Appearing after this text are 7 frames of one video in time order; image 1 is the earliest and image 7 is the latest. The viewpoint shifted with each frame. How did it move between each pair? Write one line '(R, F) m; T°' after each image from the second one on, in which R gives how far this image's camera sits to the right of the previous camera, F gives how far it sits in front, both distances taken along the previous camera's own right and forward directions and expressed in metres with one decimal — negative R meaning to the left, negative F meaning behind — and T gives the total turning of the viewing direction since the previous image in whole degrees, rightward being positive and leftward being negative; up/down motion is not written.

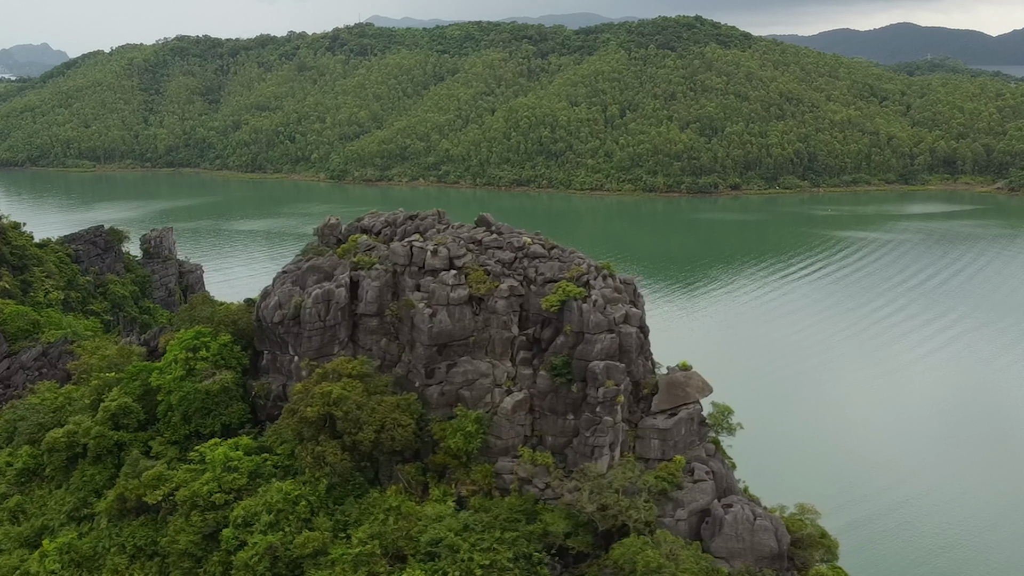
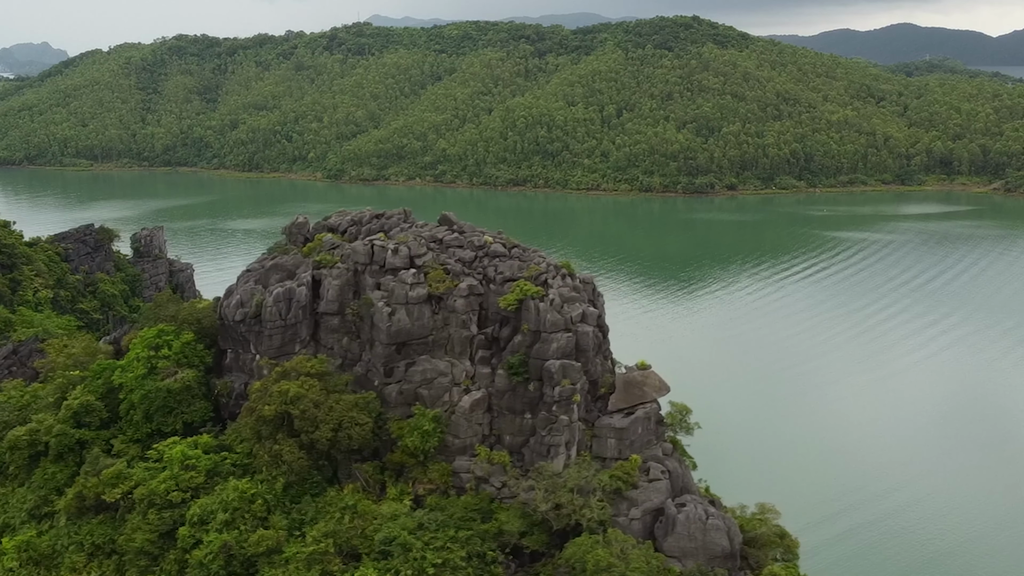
(+0.5, 0.0) m; 0°
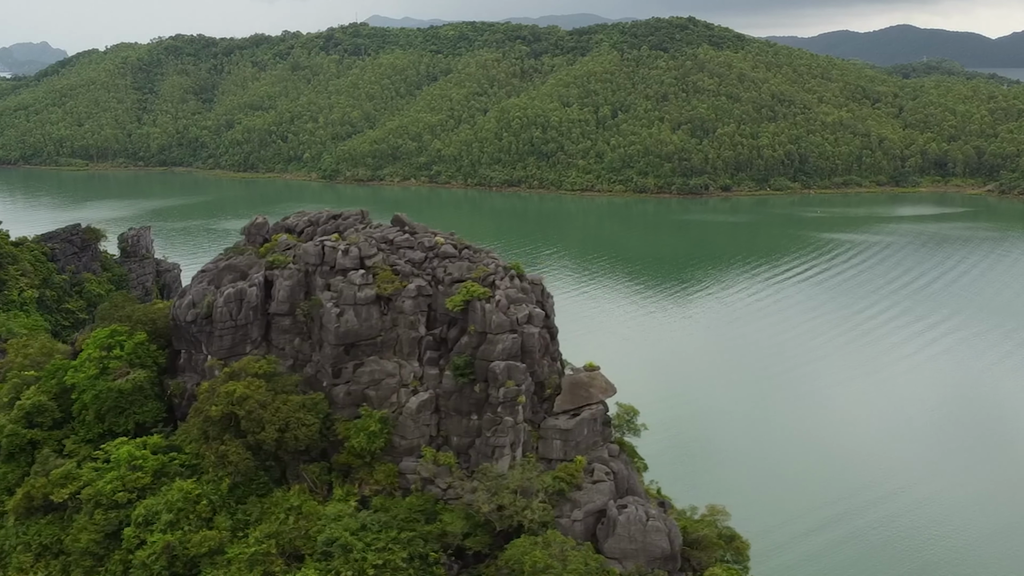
(+0.6, 0.0) m; 0°
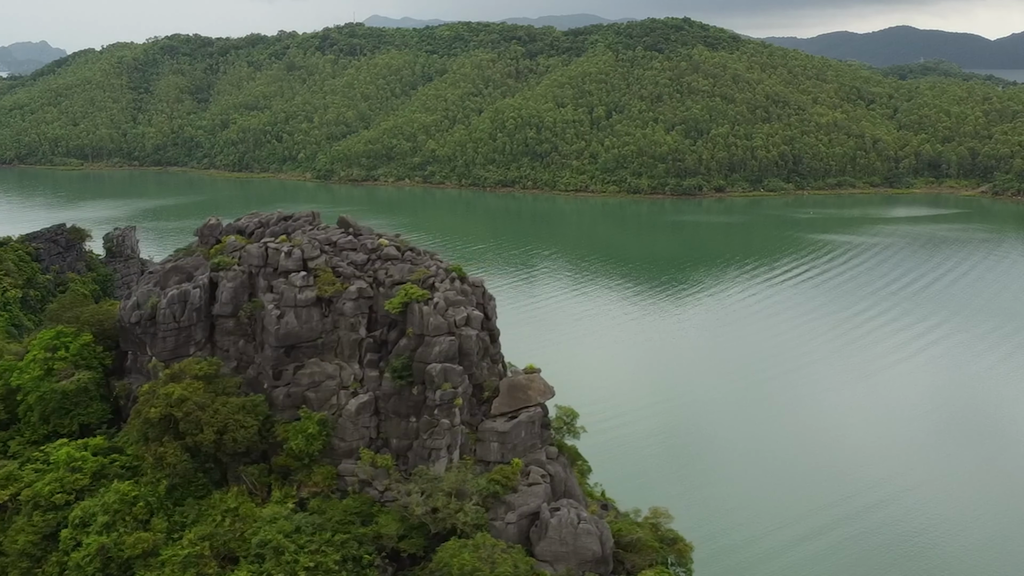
(+0.7, 0.0) m; 0°
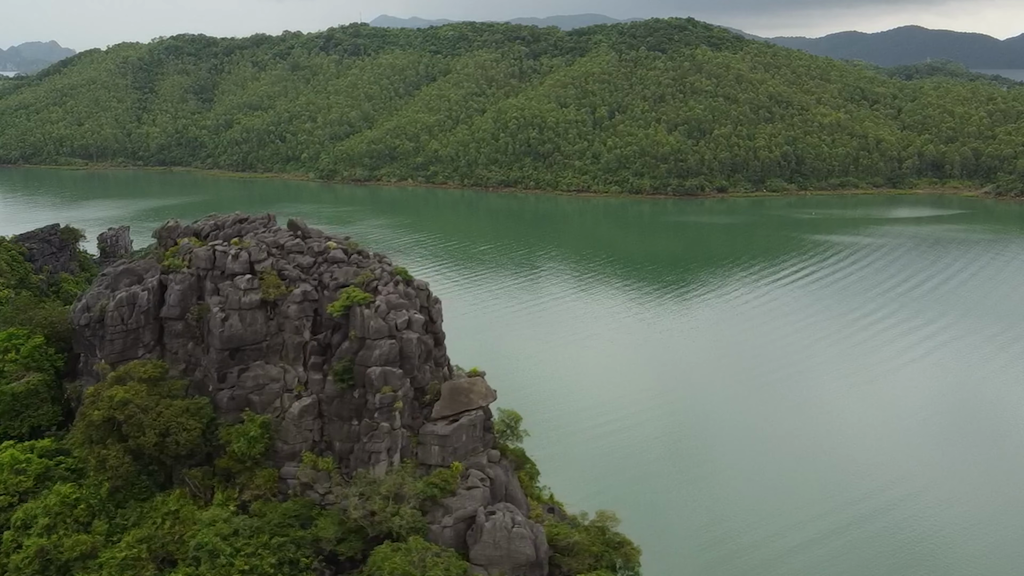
(+0.8, 0.0) m; -1°
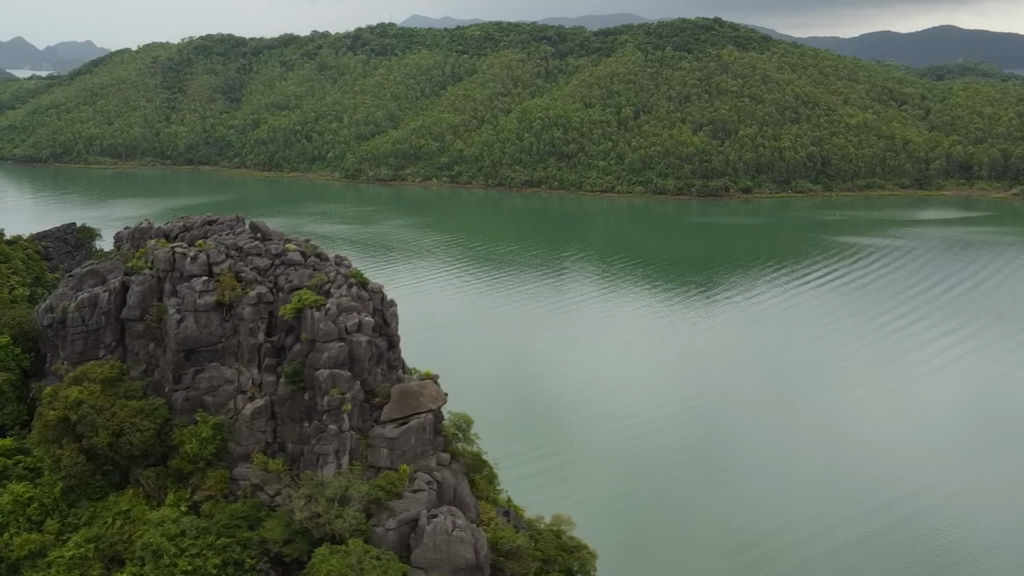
(+0.9, +0.1) m; -2°
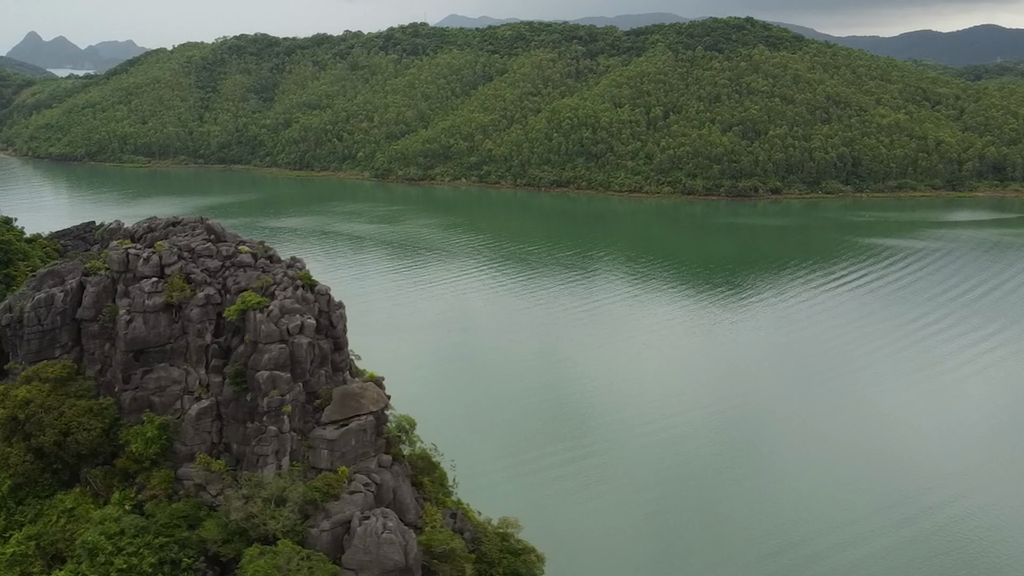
(+1.1, +0.1) m; -2°
